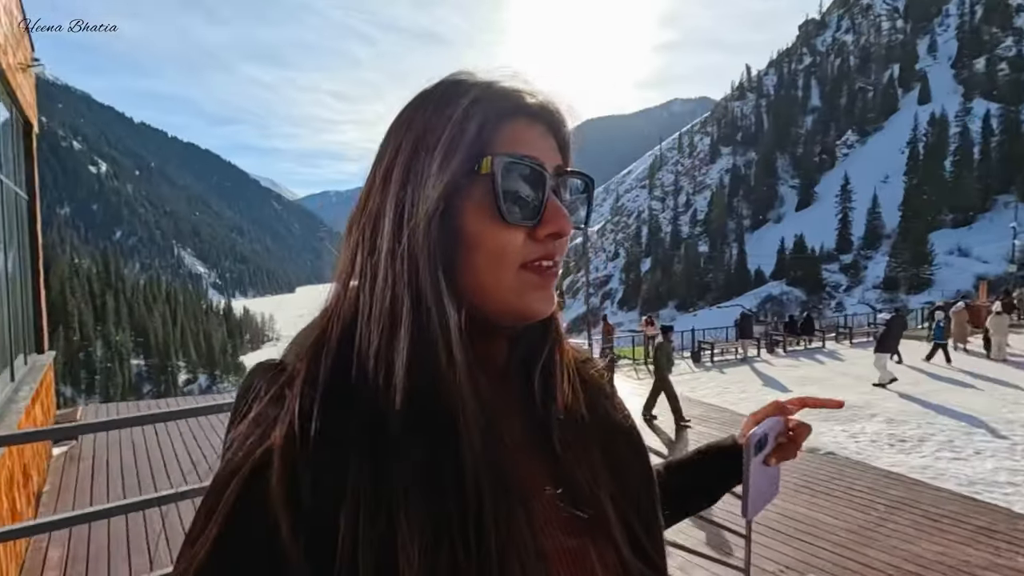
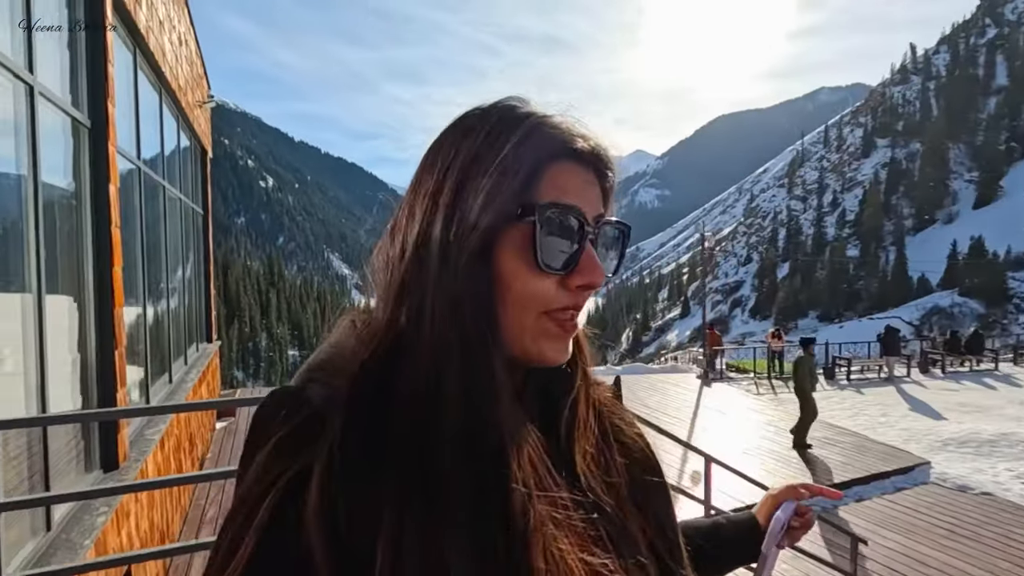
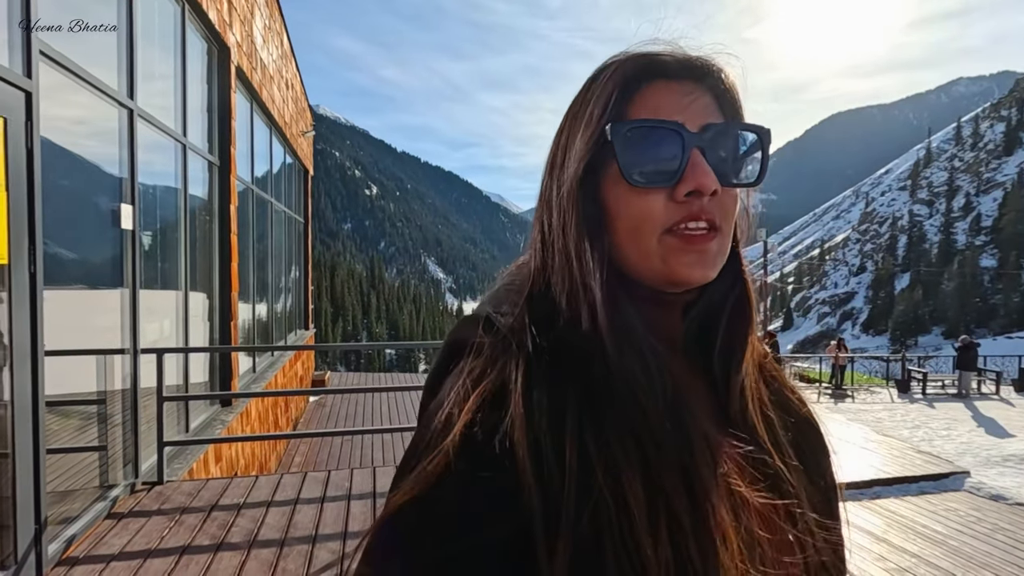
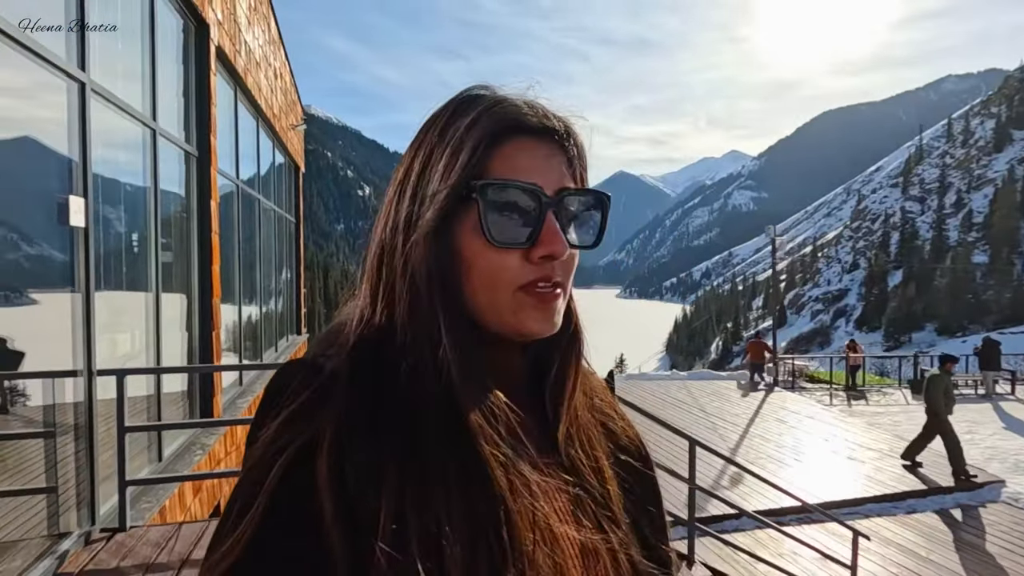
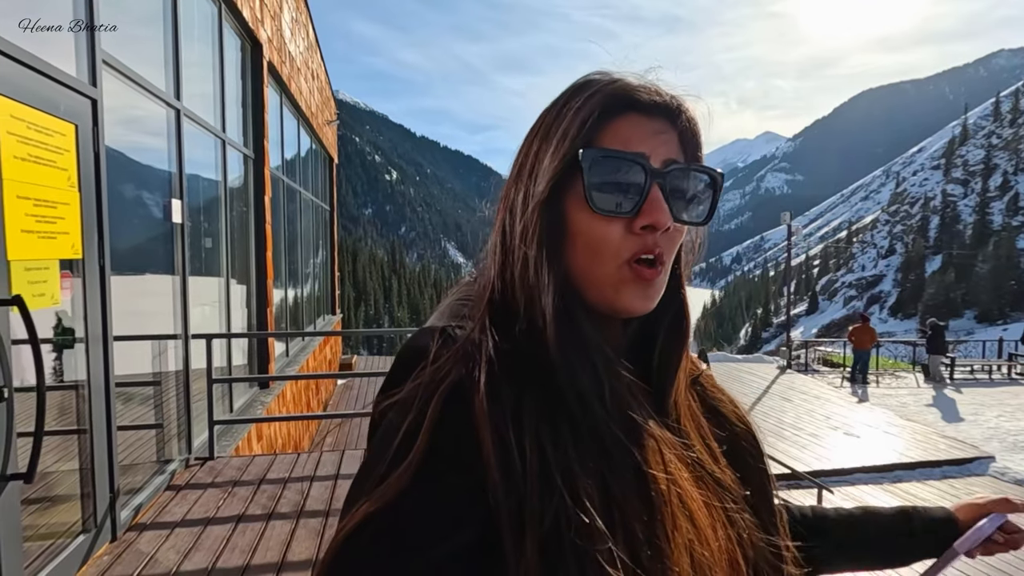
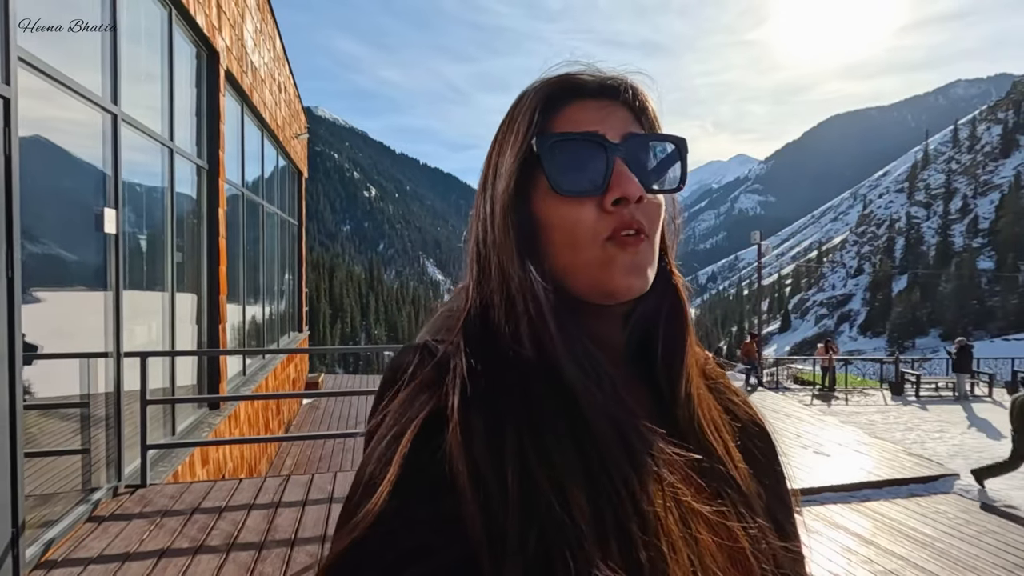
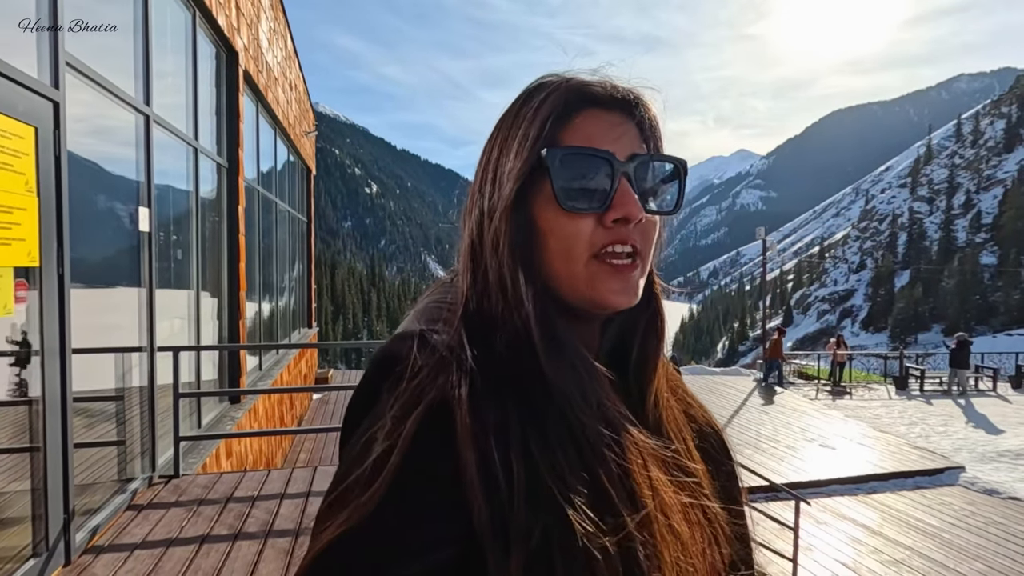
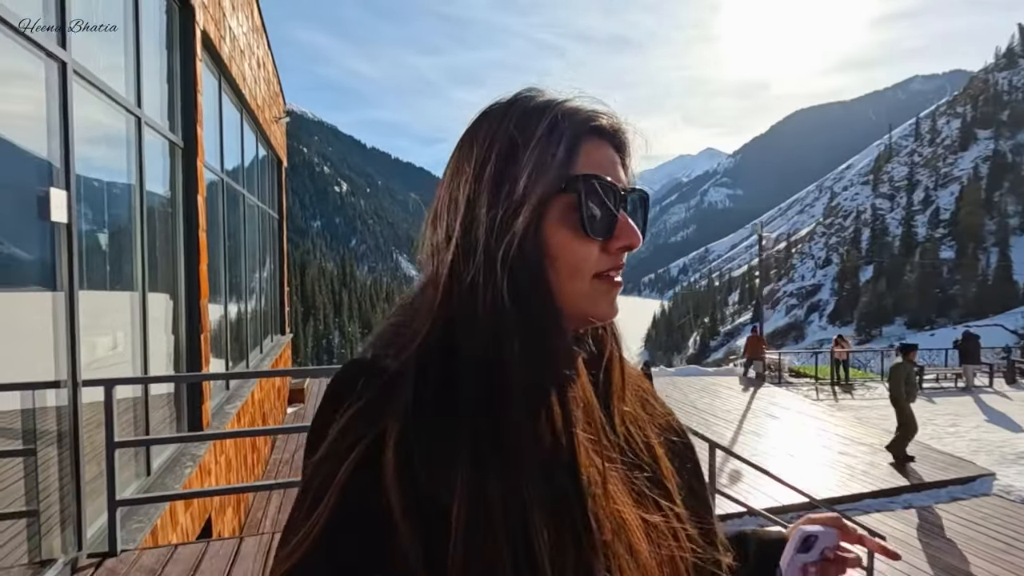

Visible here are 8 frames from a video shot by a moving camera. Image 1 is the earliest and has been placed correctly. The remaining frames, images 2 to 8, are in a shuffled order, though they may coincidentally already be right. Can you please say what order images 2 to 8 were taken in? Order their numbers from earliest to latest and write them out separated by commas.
2, 8, 4, 6, 3, 7, 5
